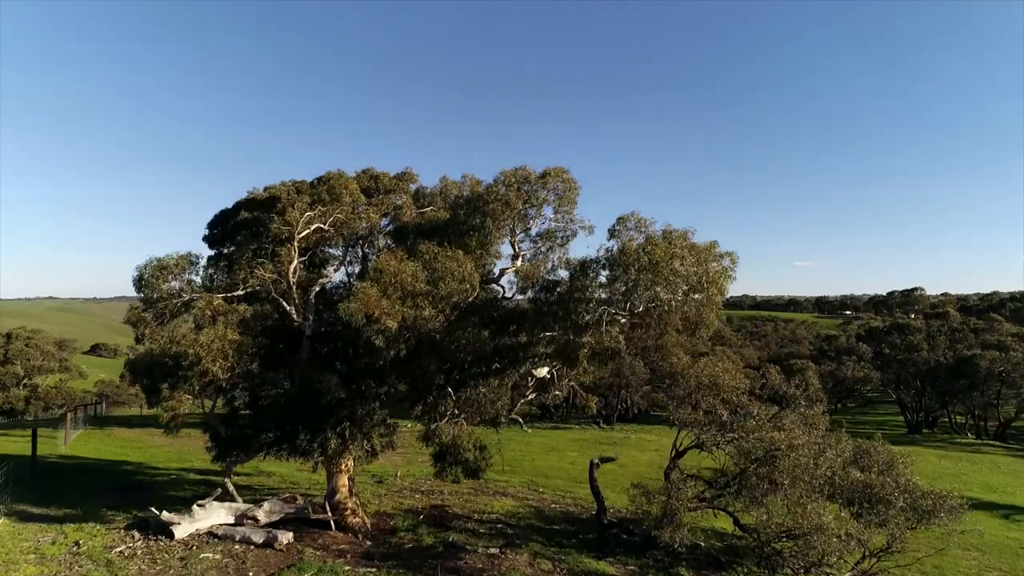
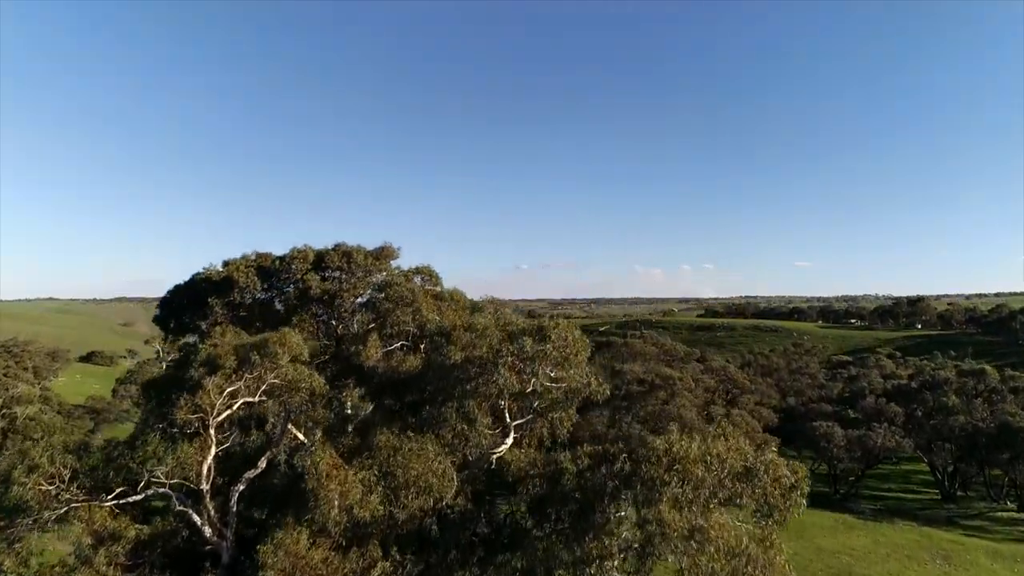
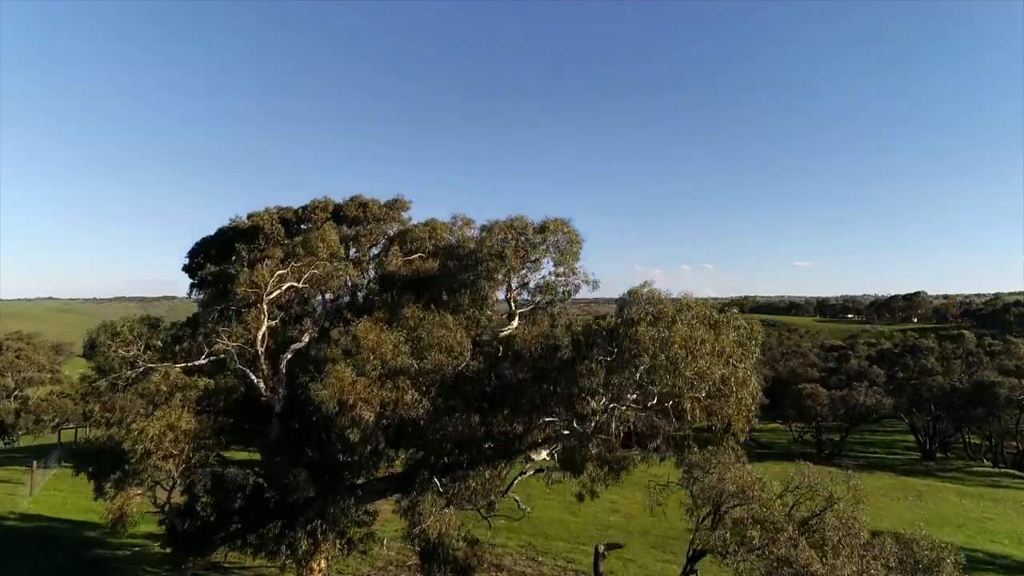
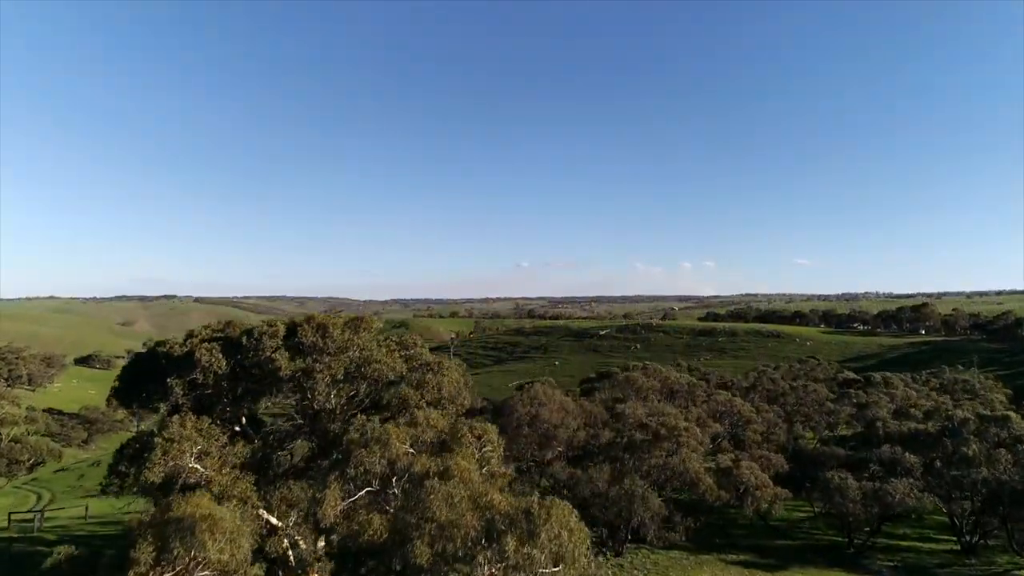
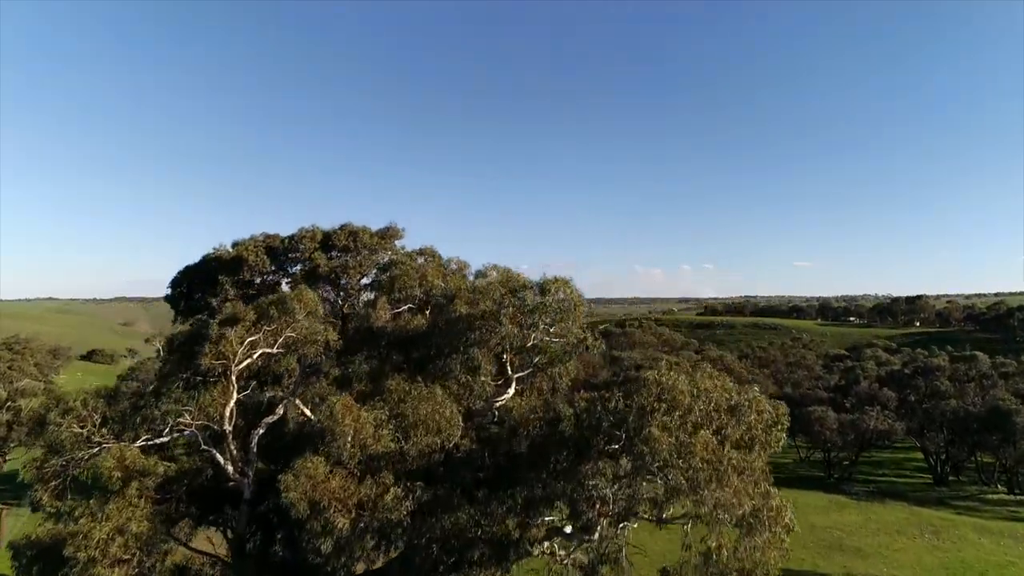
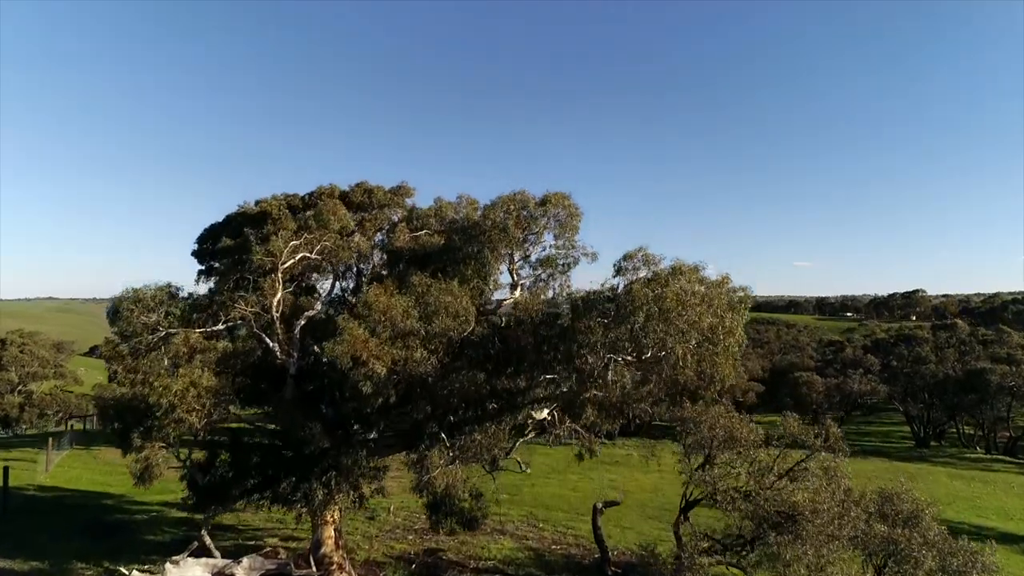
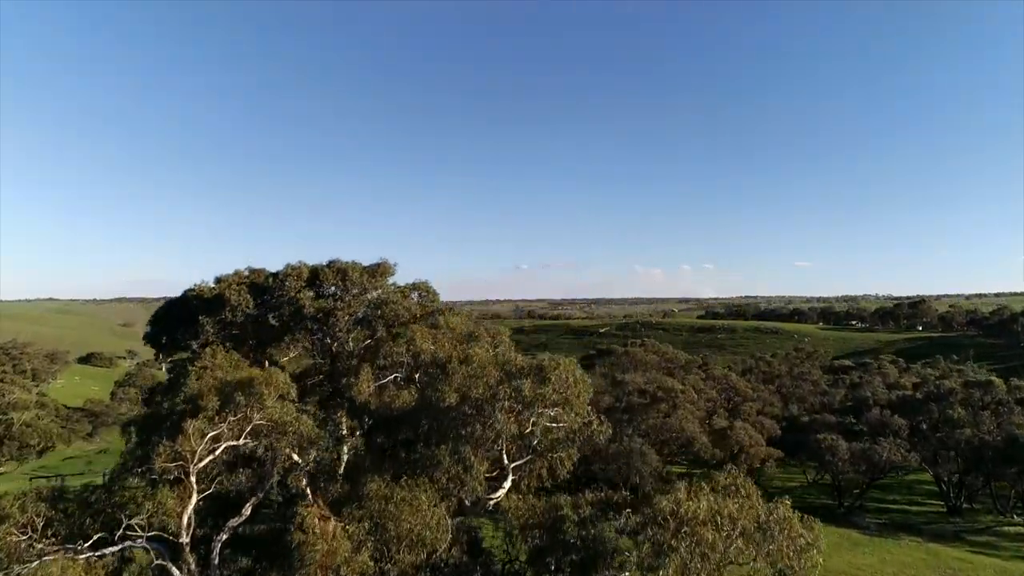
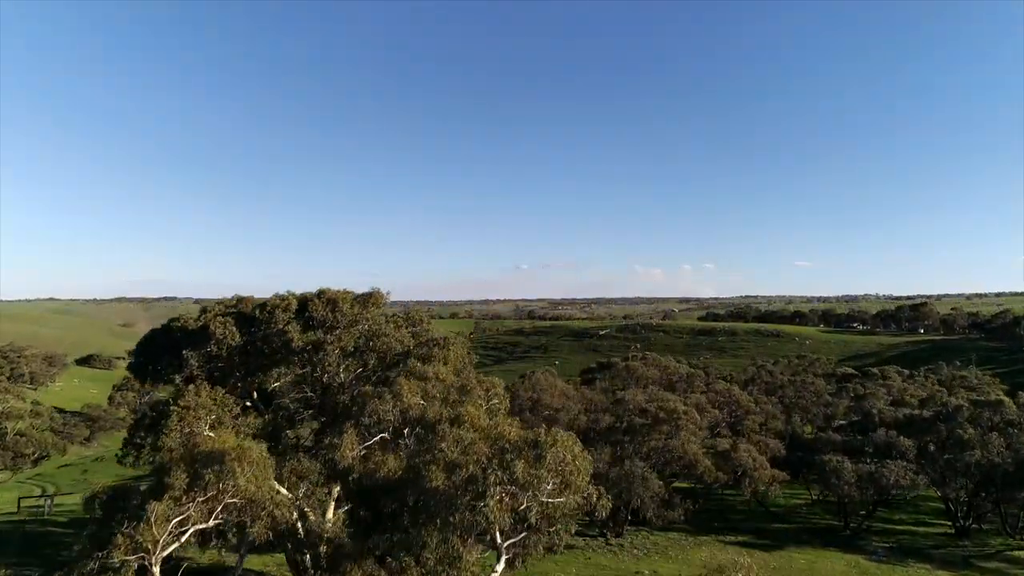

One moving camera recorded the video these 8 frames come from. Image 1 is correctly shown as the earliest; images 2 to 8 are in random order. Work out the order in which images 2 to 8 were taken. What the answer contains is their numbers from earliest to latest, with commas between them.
6, 3, 5, 2, 7, 8, 4
